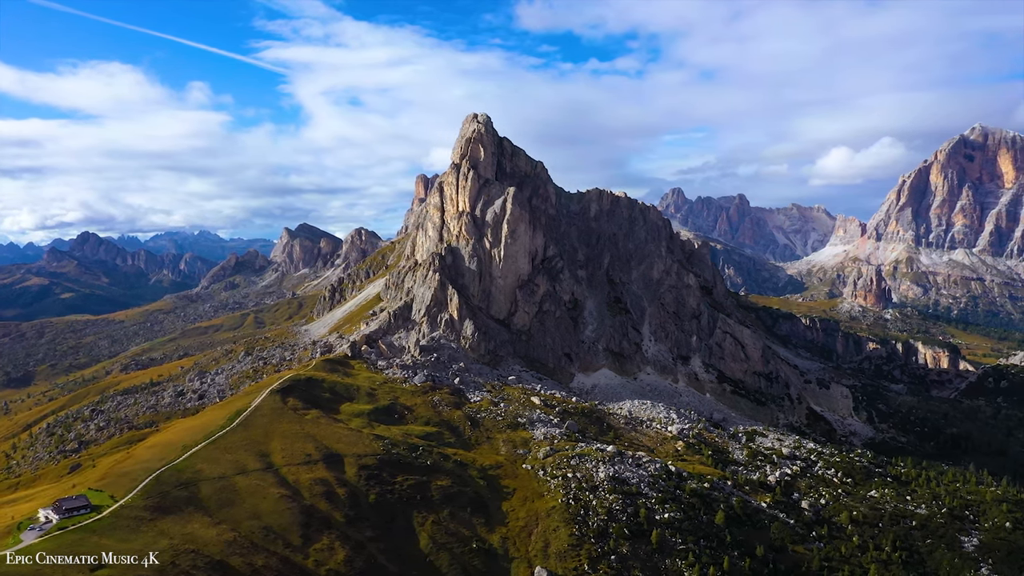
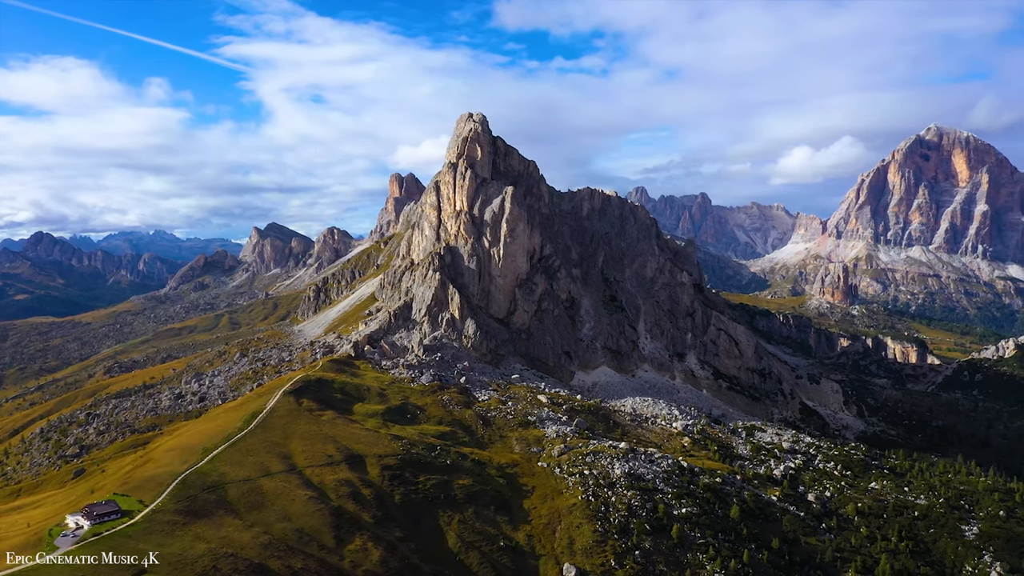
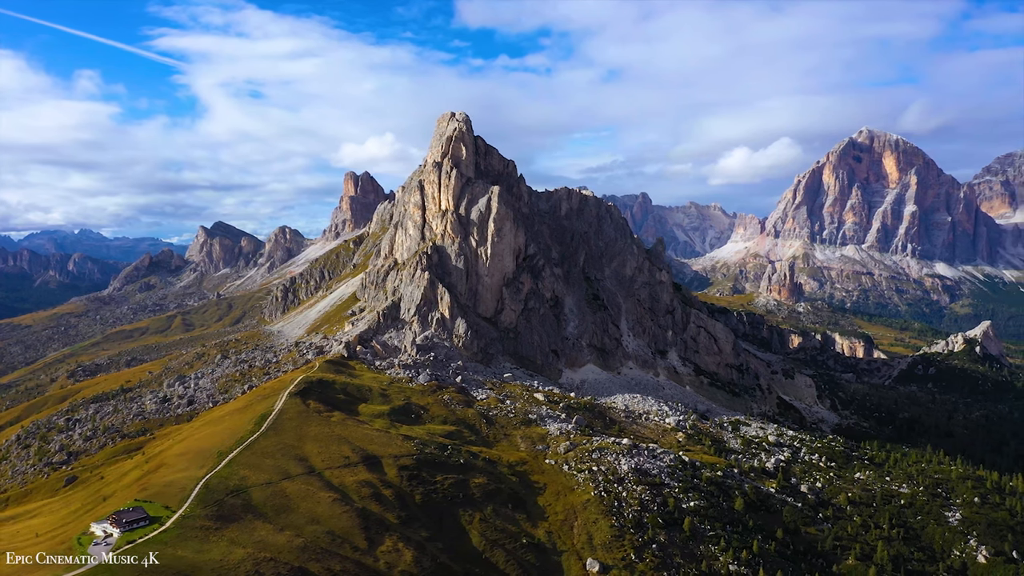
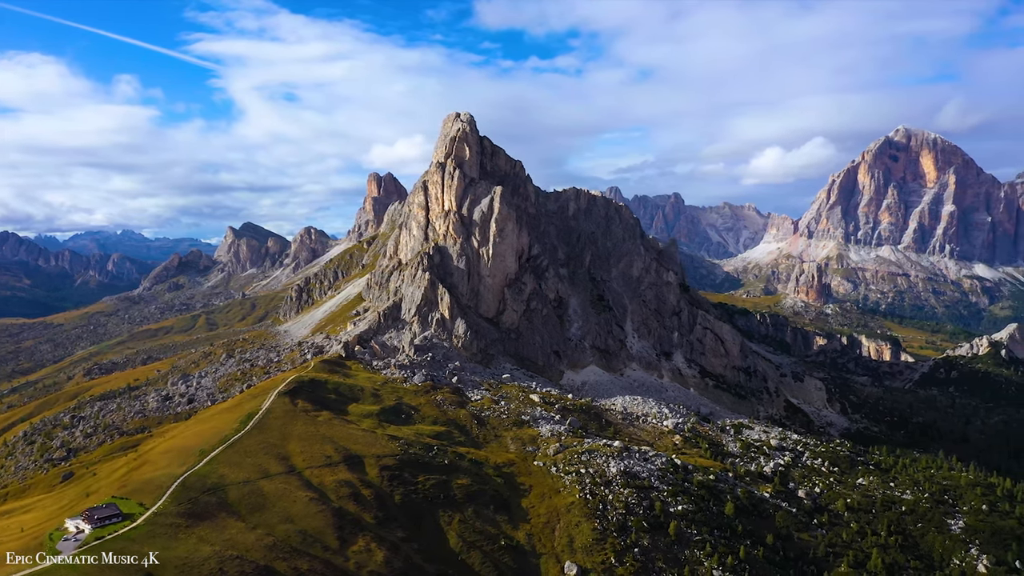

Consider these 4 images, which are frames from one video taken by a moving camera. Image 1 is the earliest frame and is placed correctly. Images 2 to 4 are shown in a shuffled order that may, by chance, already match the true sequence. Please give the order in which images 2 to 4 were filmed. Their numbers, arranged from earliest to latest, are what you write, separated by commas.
2, 4, 3
